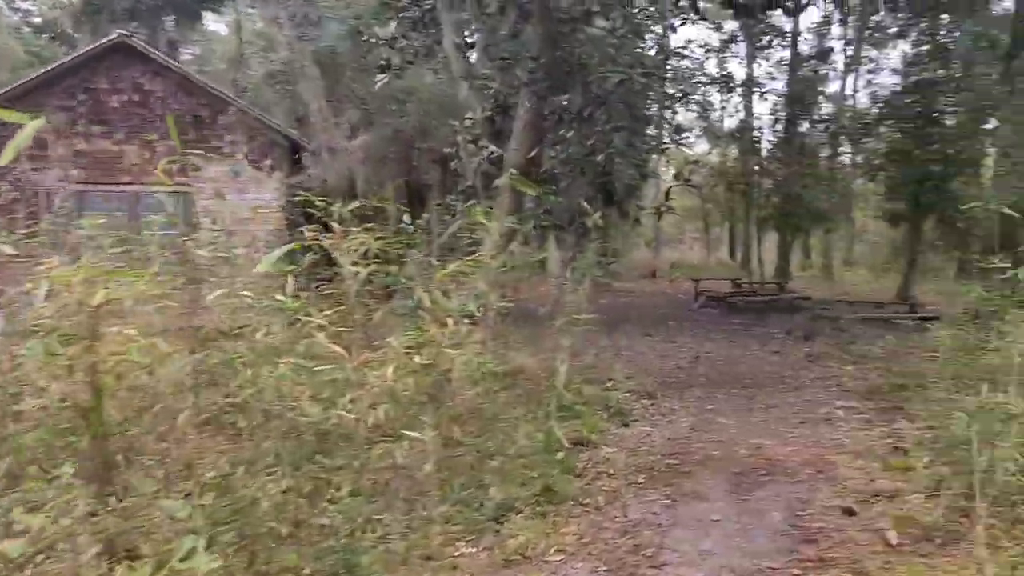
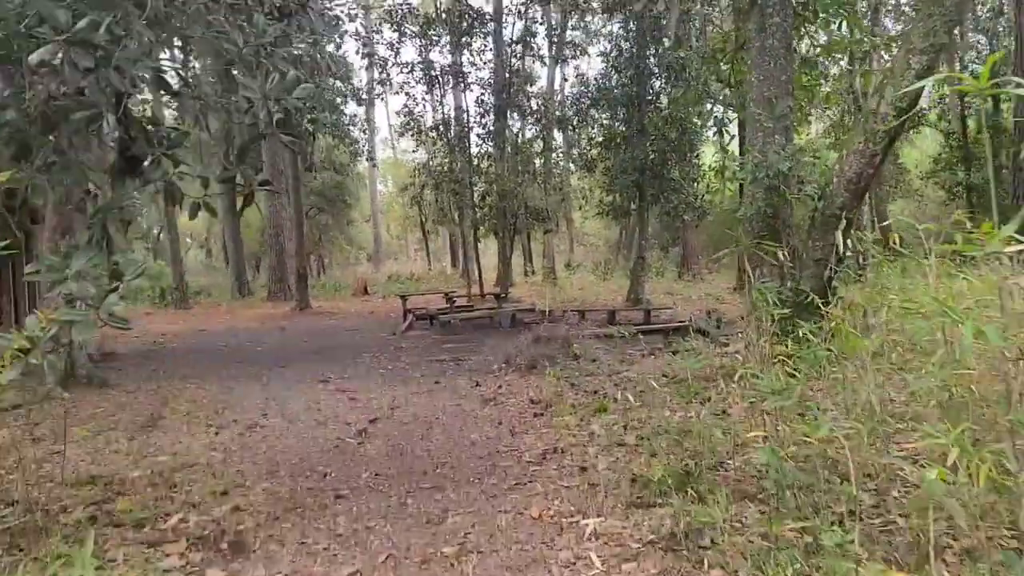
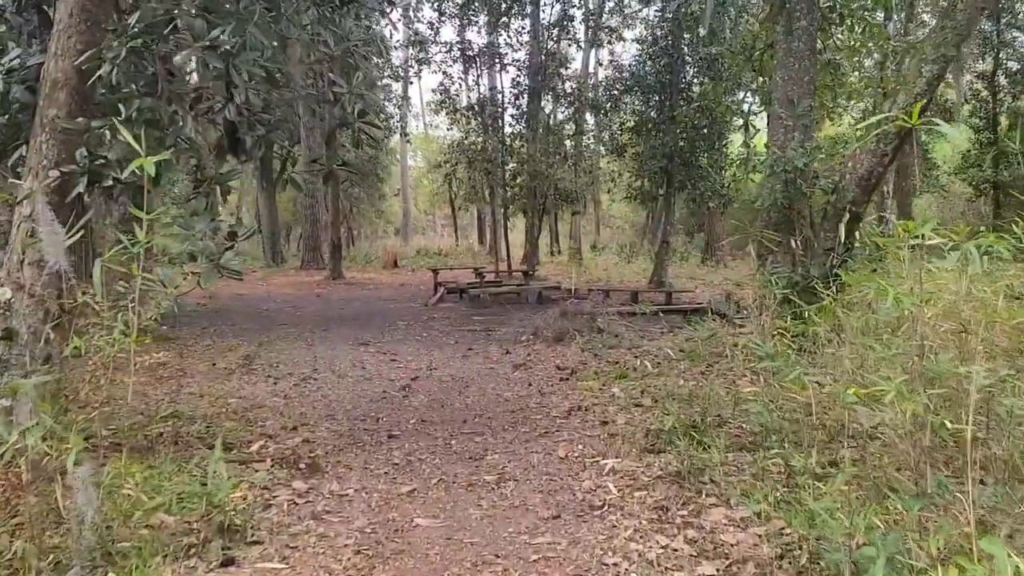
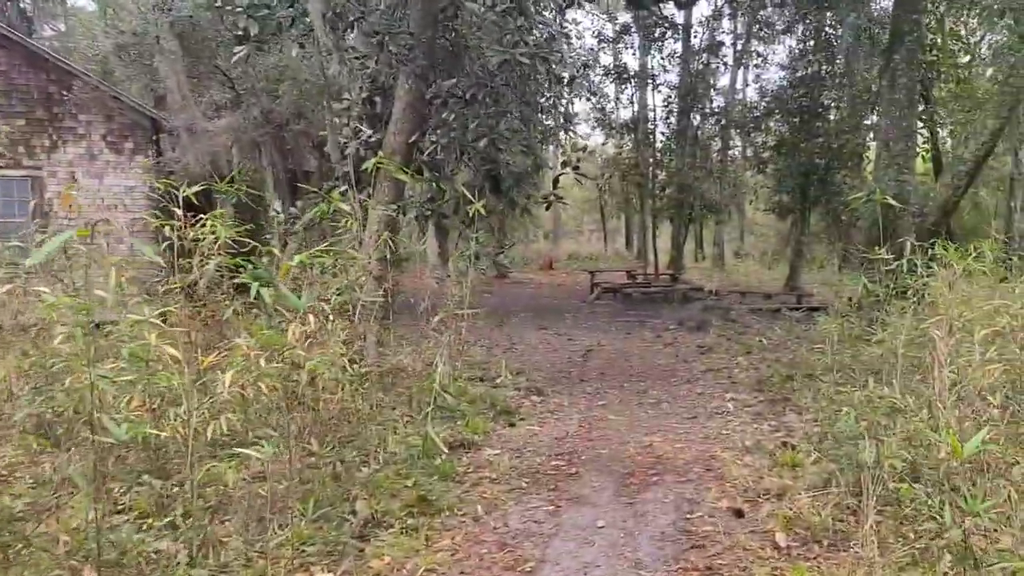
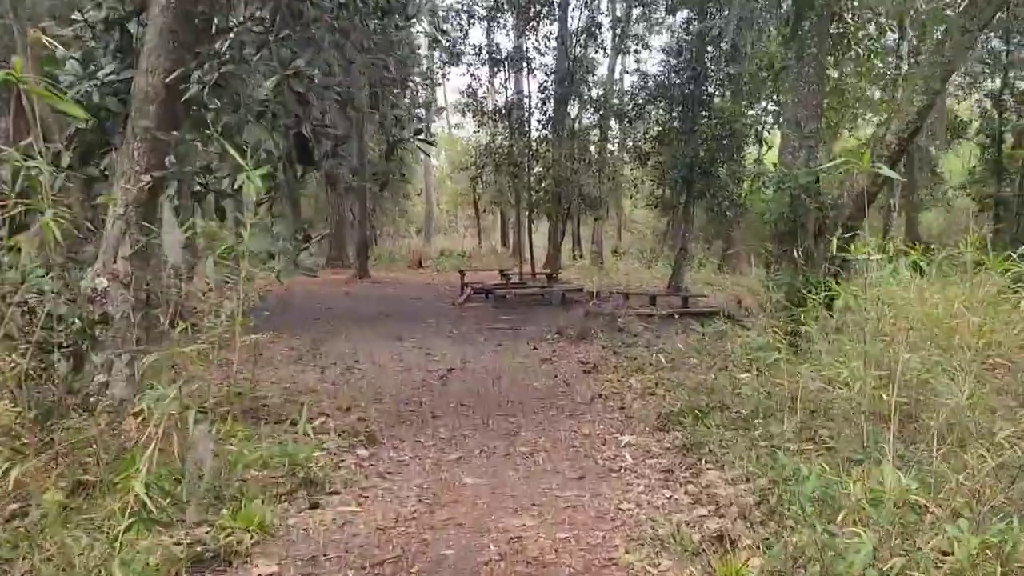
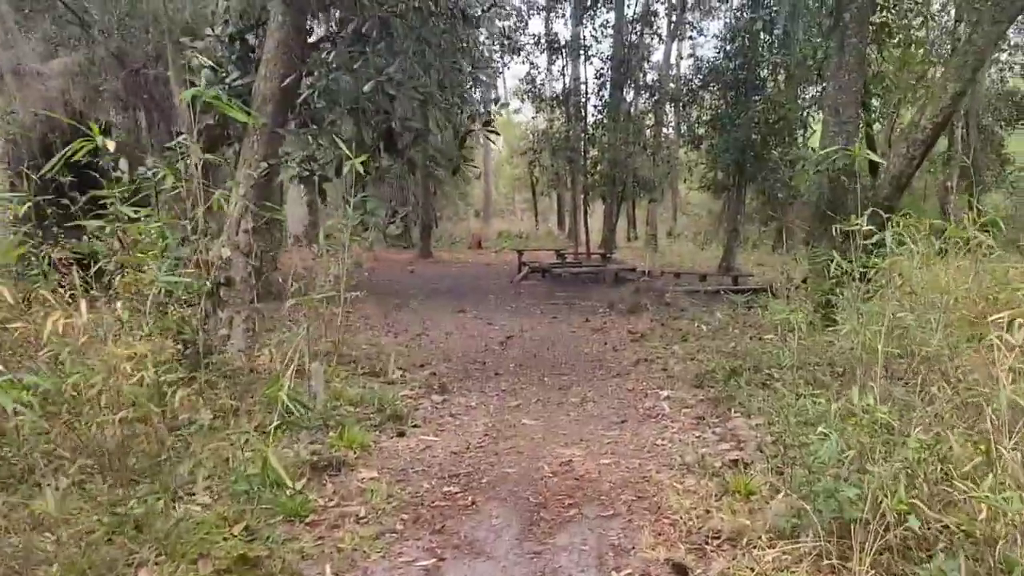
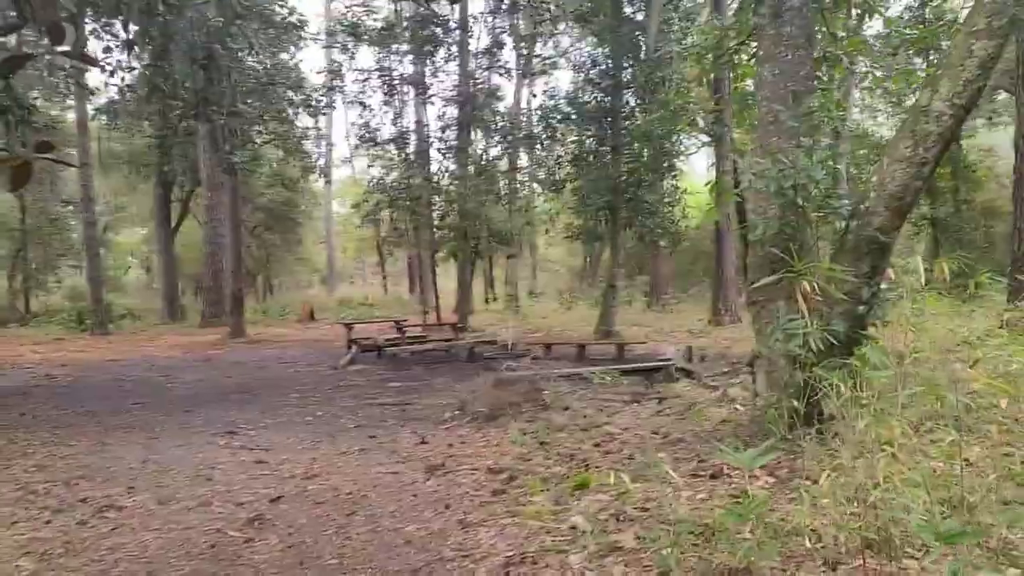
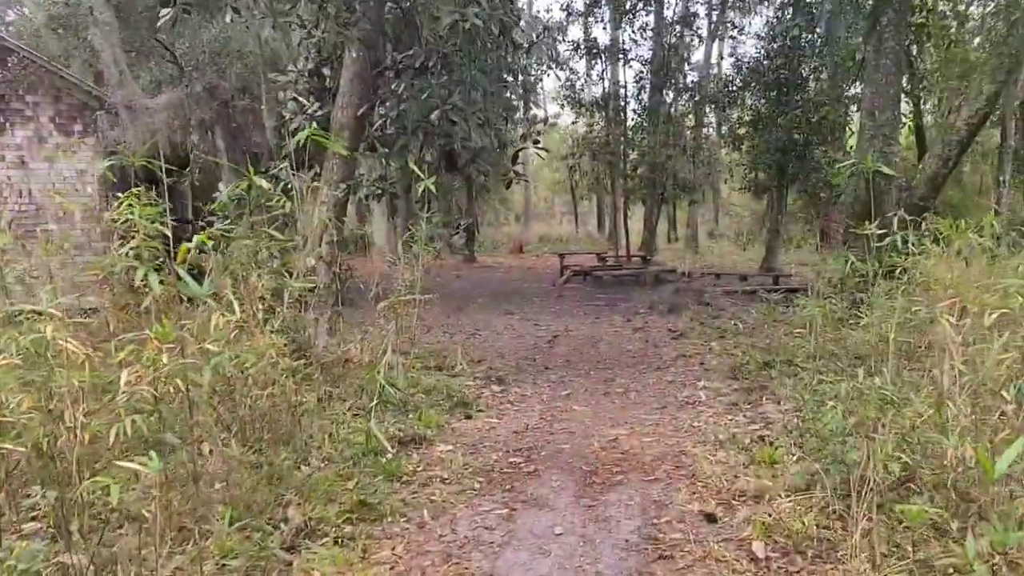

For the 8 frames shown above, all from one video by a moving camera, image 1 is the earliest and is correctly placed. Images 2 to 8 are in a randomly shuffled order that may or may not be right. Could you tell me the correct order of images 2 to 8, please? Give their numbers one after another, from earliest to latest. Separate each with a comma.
4, 8, 6, 5, 3, 2, 7
